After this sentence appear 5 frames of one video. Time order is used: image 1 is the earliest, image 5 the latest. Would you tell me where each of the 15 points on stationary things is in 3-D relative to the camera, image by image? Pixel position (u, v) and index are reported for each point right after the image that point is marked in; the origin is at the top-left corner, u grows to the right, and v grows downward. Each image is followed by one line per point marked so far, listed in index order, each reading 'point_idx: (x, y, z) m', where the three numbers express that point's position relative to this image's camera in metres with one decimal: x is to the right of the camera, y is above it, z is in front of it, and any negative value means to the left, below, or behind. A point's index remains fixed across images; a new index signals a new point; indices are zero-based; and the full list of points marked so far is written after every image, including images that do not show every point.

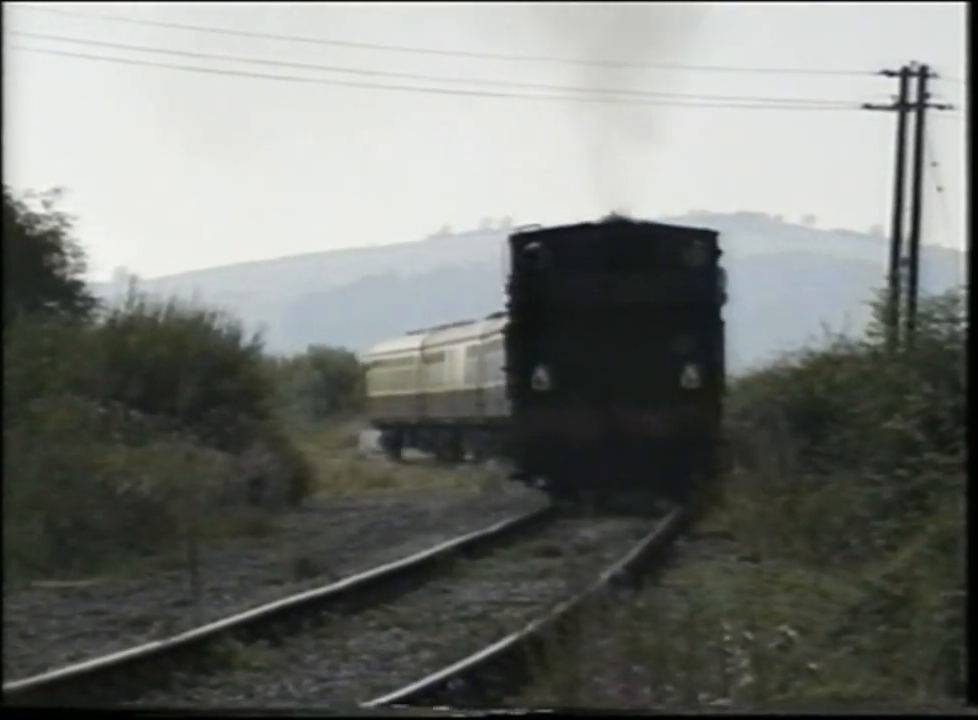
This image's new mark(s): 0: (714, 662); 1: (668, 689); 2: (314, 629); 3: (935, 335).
0: (+0.9, -1.2, +6.5) m
1: (+0.7, -1.3, +6.4) m
2: (-0.7, -1.1, +7.2) m
3: (+1.8, +0.1, +6.8) m
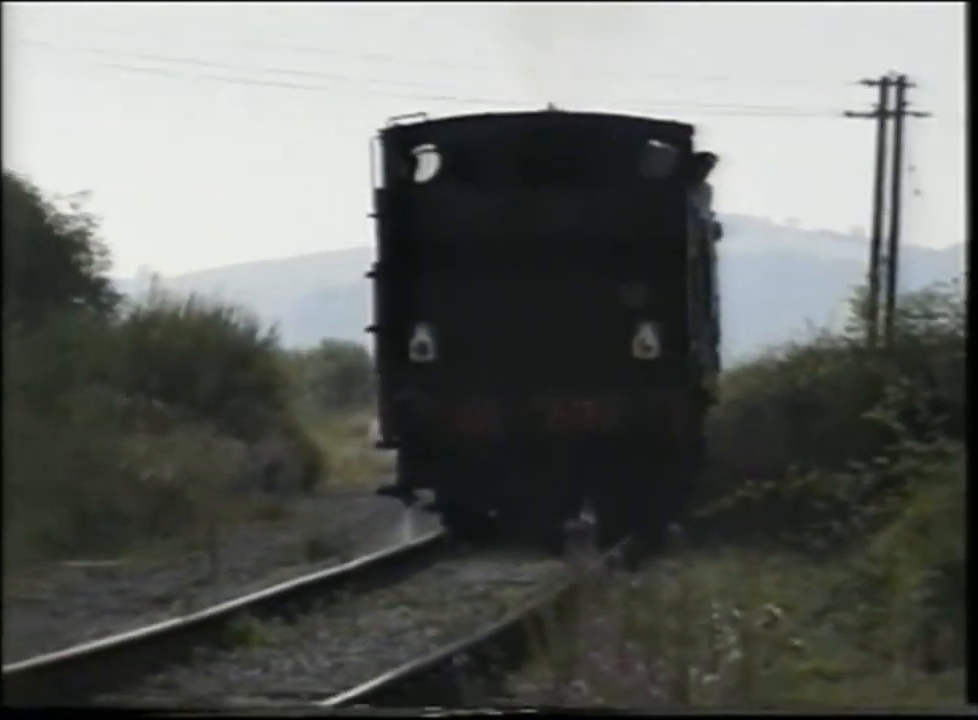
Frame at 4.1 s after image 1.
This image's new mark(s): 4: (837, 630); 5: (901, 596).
0: (+0.9, -1.1, +6.9) m
1: (+0.7, -1.2, +6.8) m
2: (-0.7, -1.1, +7.6) m
3: (+1.8, +0.1, +7.1) m
4: (+1.4, -1.1, +7.0) m
5: (+1.7, -1.0, +7.0) m
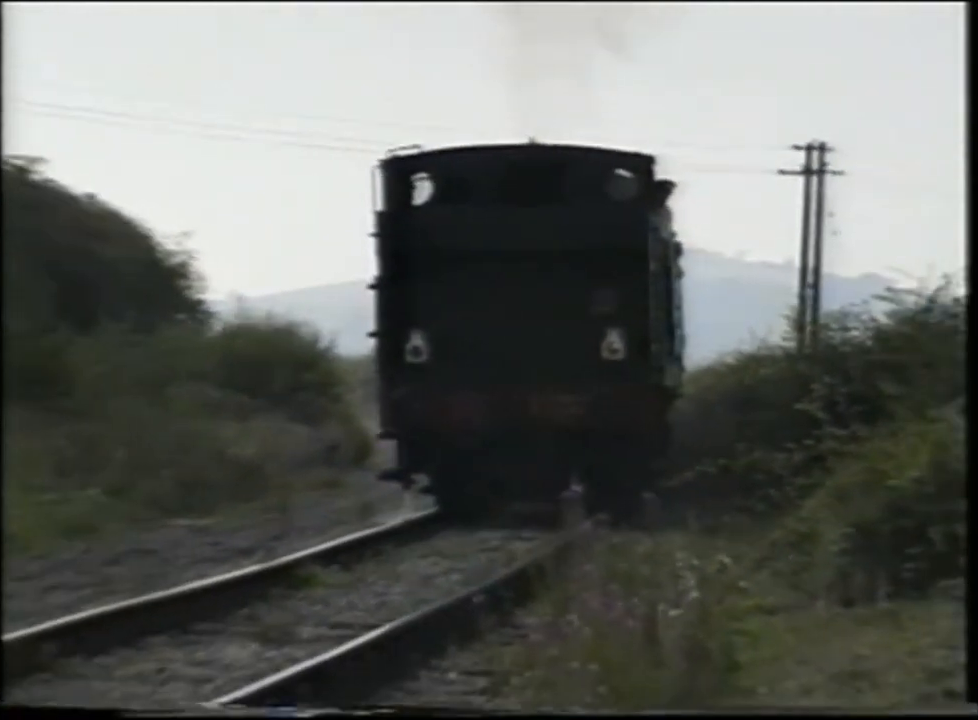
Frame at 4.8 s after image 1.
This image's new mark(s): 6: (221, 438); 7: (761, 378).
0: (+0.9, -1.2, +8.8) m
1: (+0.7, -1.2, +8.7) m
2: (-0.7, -1.1, +9.5) m
3: (+1.9, +0.1, +9.1) m
4: (+1.5, -1.1, +8.9) m
5: (+1.8, -1.0, +8.9) m
6: (-1.5, -0.5, +9.0) m
7: (+1.5, -0.1, +9.4) m
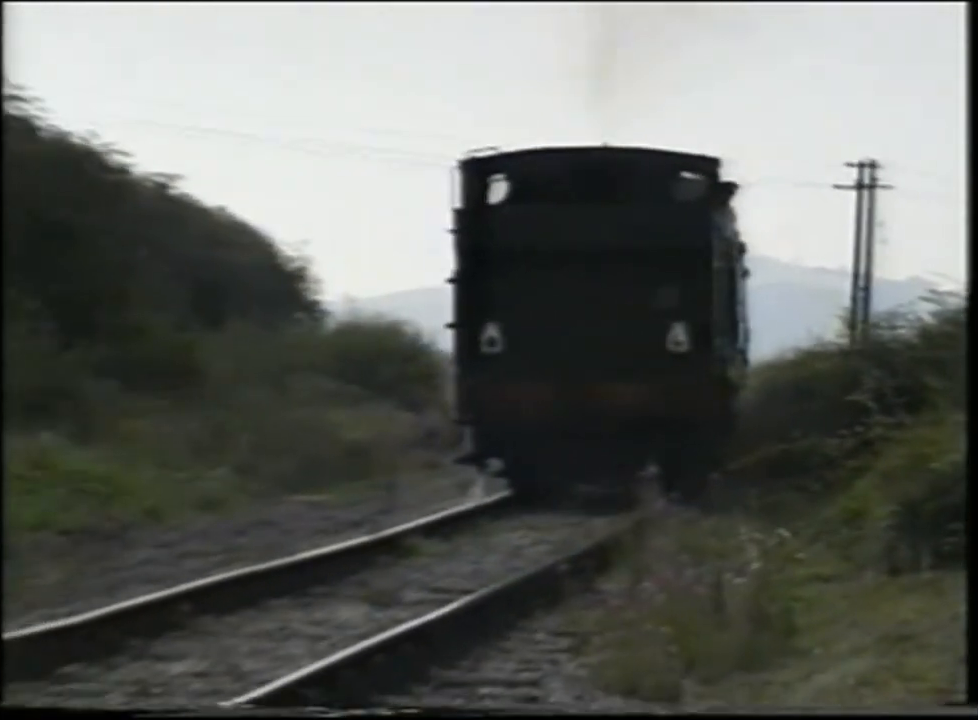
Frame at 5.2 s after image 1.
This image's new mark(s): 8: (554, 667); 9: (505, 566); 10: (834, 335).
0: (+1.4, -1.1, +9.8) m
1: (+1.2, -1.2, +9.7) m
2: (-0.1, -1.1, +10.6) m
3: (+2.4, +0.1, +10.1) m
4: (+2.0, -1.1, +9.9) m
5: (+2.3, -1.0, +9.9) m
6: (-1.0, -0.4, +10.1) m
7: (+2.0, -0.1, +10.4) m
8: (+0.4, -1.7, +9.1) m
9: (+0.1, -1.3, +10.3) m
10: (+2.1, +0.1, +10.1) m
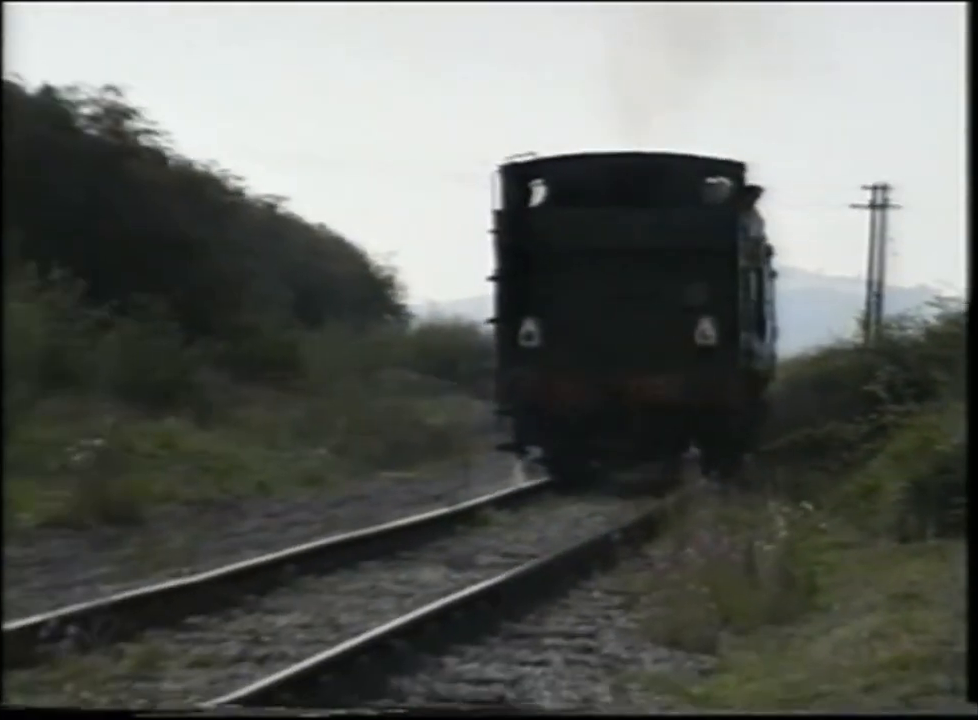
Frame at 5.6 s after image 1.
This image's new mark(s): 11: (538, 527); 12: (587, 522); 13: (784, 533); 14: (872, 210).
0: (+1.9, -1.1, +11.4) m
1: (+1.7, -1.2, +11.3) m
2: (+0.3, -1.1, +12.2) m
3: (+2.8, +0.2, +11.6) m
4: (+2.4, -1.1, +11.5) m
5: (+2.7, -0.9, +11.4) m
6: (-0.5, -0.4, +11.7) m
7: (+2.5, 0.0, +12.0) m
8: (+0.8, -1.7, +10.7) m
9: (+0.5, -1.2, +11.8) m
10: (+2.5, +0.2, +11.6) m
11: (+0.3, -1.1, +12.1) m
12: (+0.7, -1.1, +12.2) m
13: (+2.0, -1.2, +11.4) m
14: (+2.6, +1.0, +11.2) m
